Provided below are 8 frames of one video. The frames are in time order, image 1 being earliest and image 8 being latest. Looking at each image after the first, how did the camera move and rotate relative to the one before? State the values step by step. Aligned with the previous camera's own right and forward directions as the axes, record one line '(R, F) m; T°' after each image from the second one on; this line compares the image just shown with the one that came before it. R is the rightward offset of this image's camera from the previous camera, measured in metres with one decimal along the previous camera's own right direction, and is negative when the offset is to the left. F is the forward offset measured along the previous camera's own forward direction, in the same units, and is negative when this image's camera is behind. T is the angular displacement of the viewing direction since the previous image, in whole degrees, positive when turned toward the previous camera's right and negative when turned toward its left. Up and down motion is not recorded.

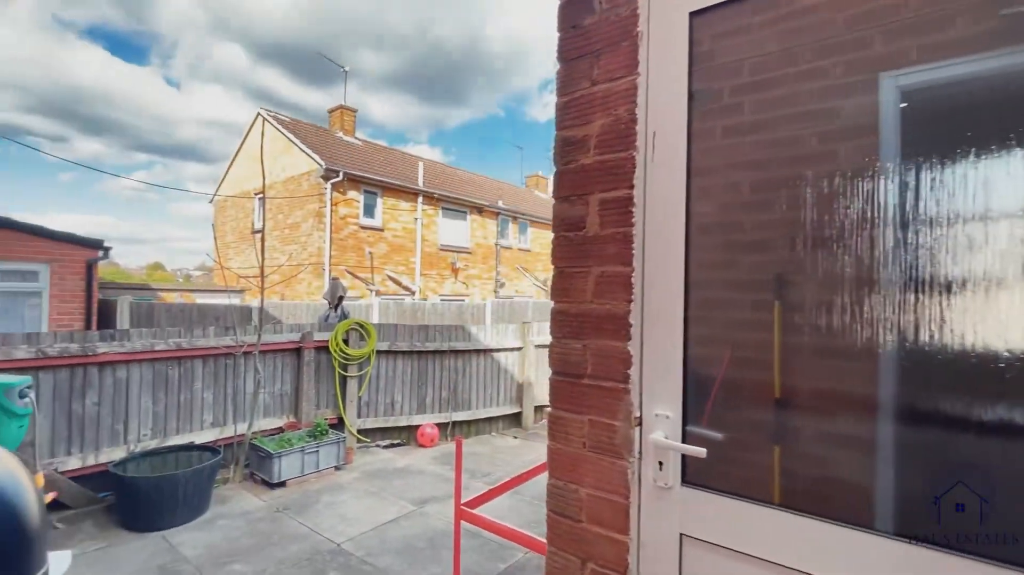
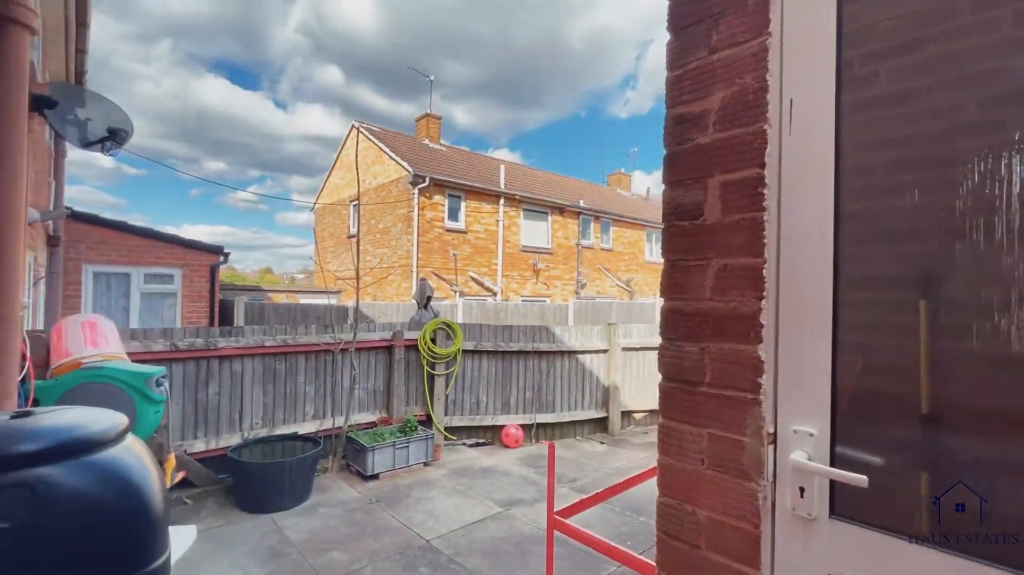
(-0.1, +0.1) m; -10°
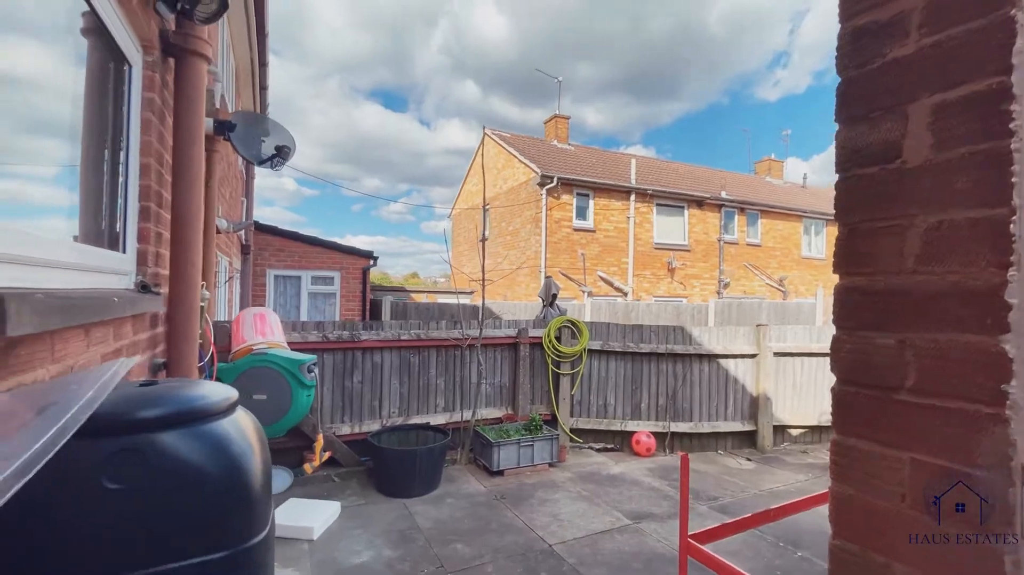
(0.0, +0.2) m; -16°
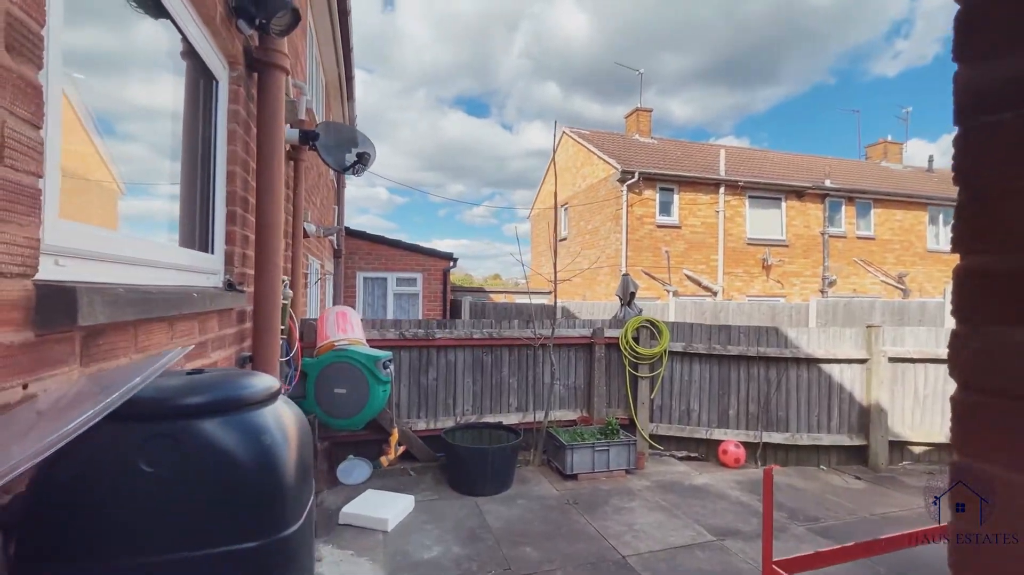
(+0.1, +0.1) m; -10°
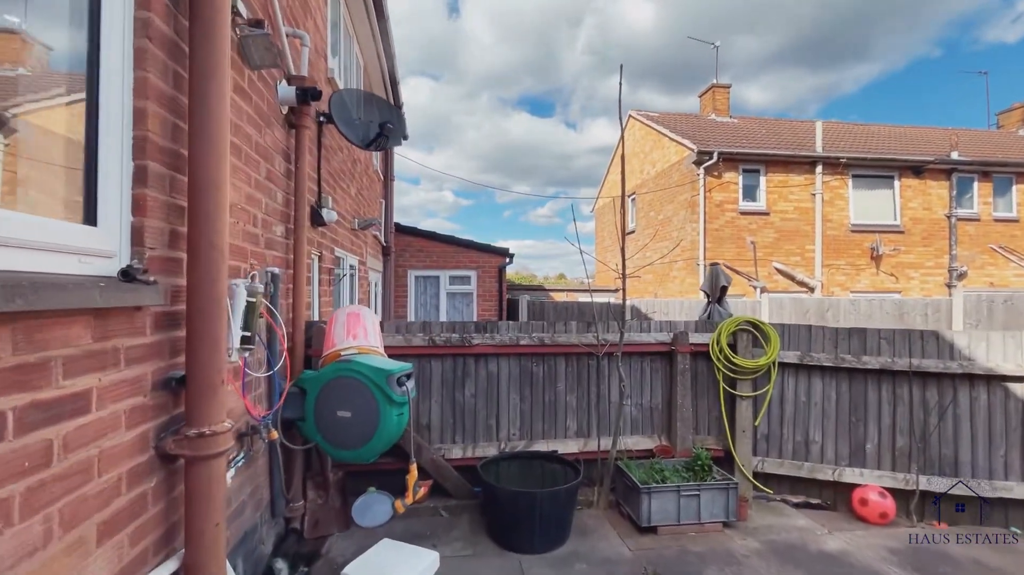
(+0.1, +1.0) m; -8°
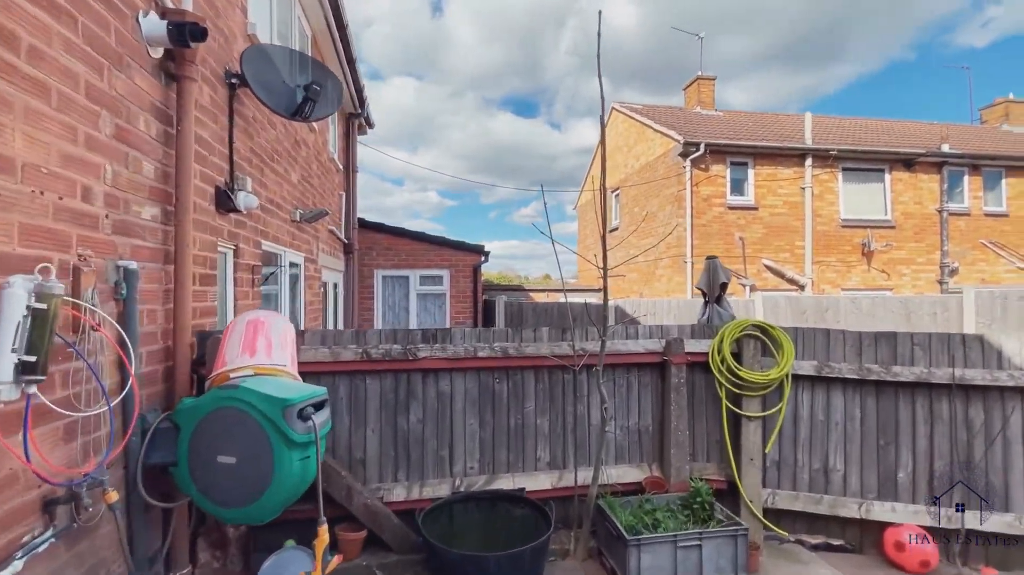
(+0.2, +0.7) m; +2°
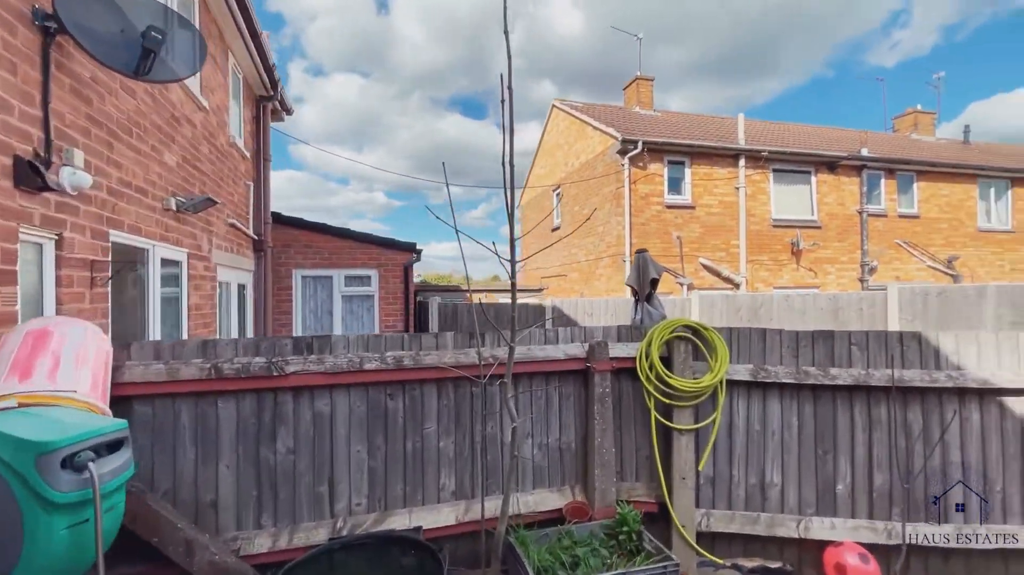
(+0.3, +0.5) m; +6°
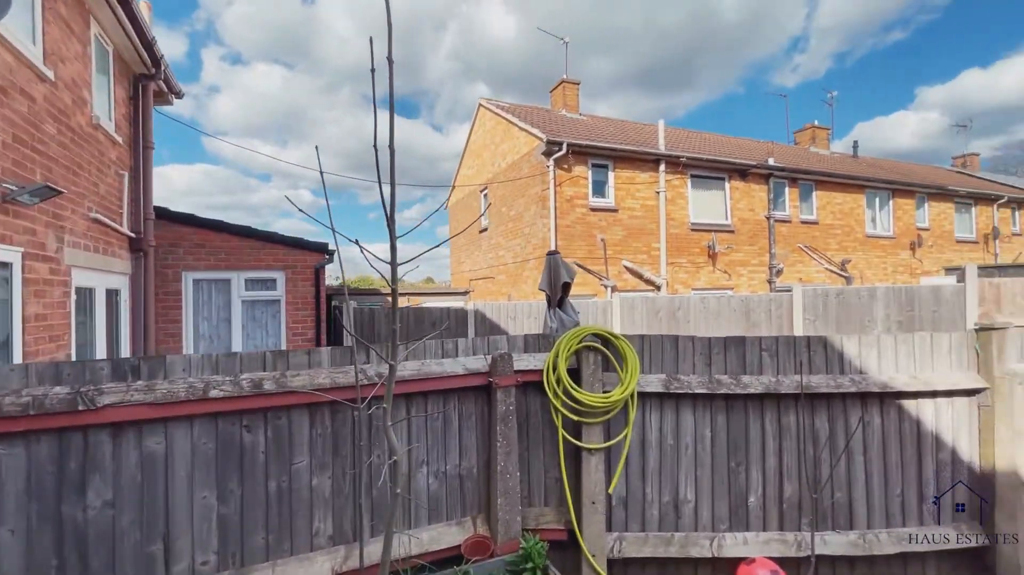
(+0.2, +0.3) m; +8°
